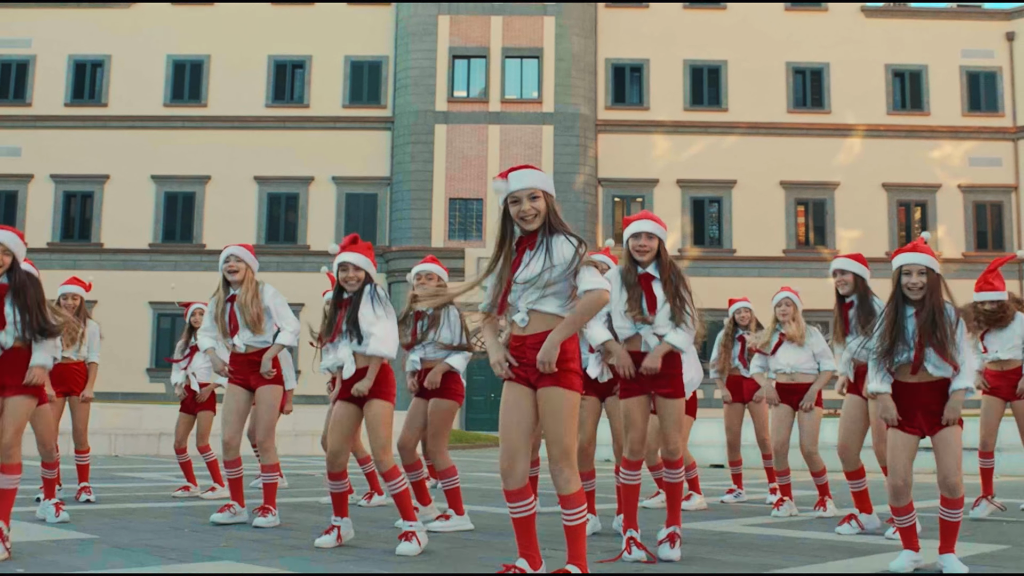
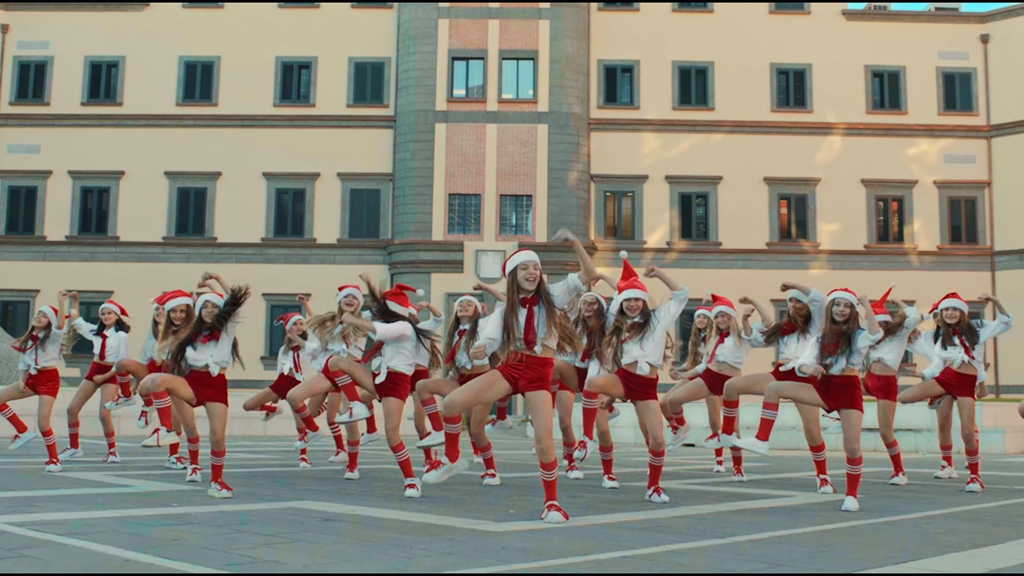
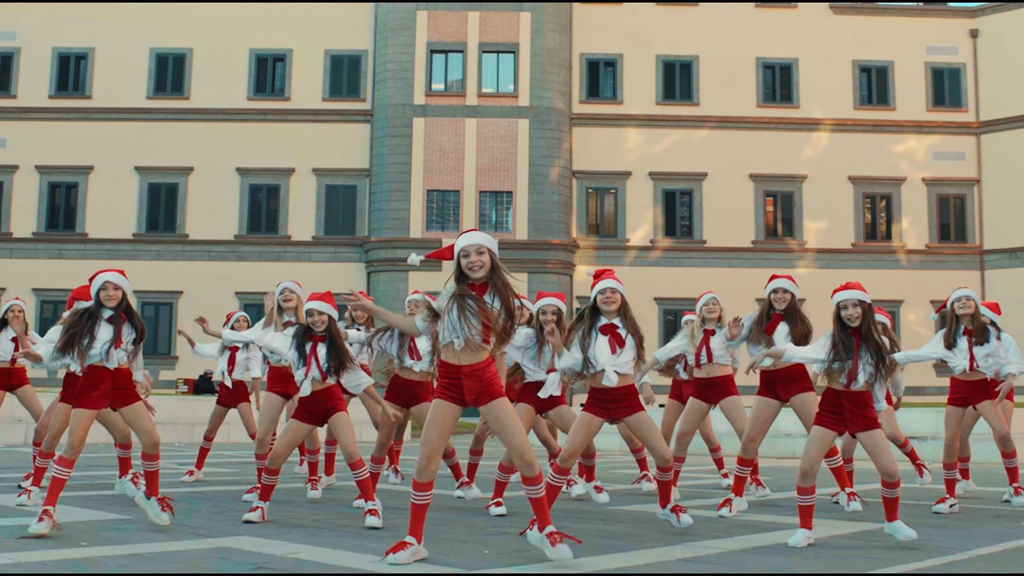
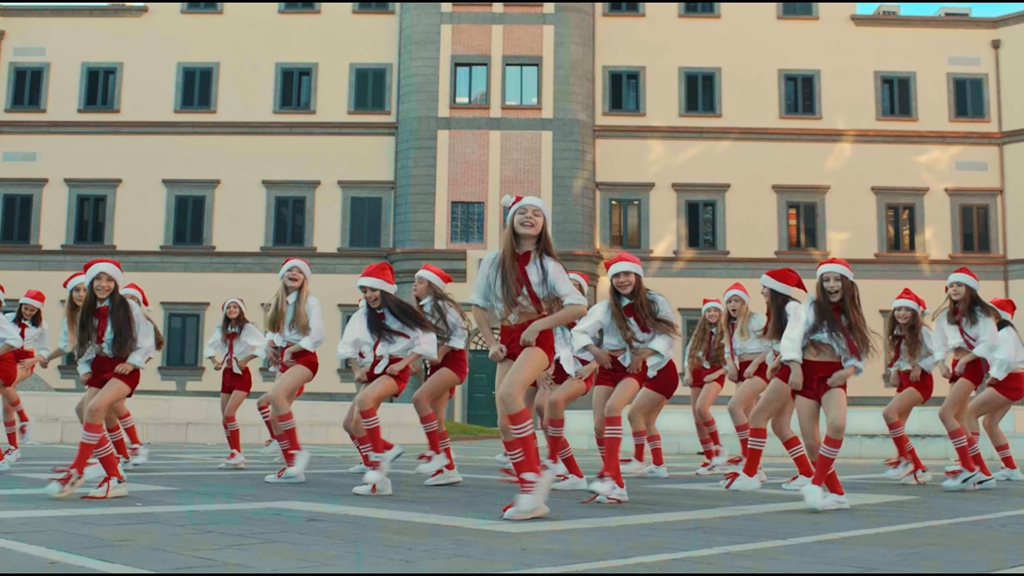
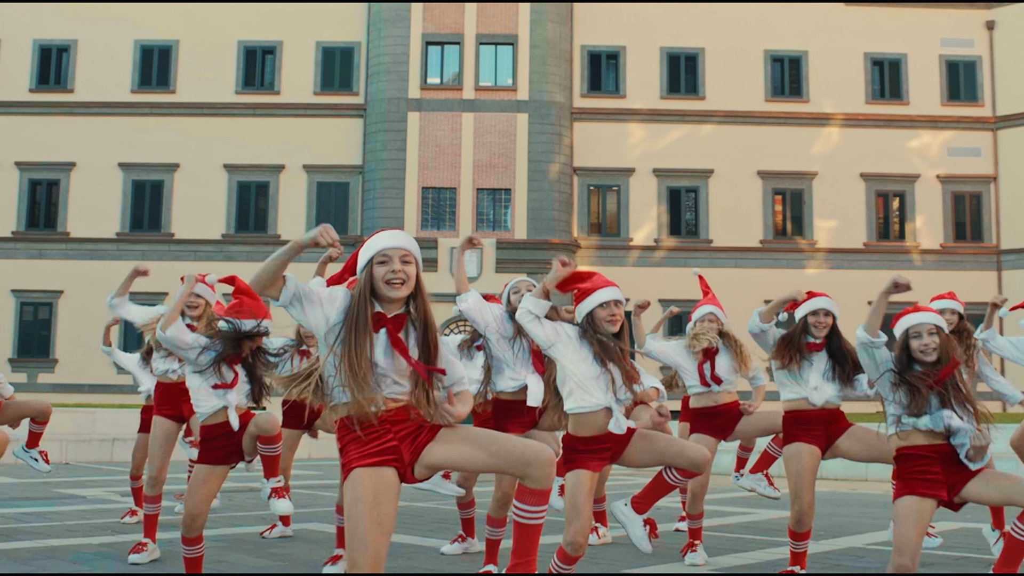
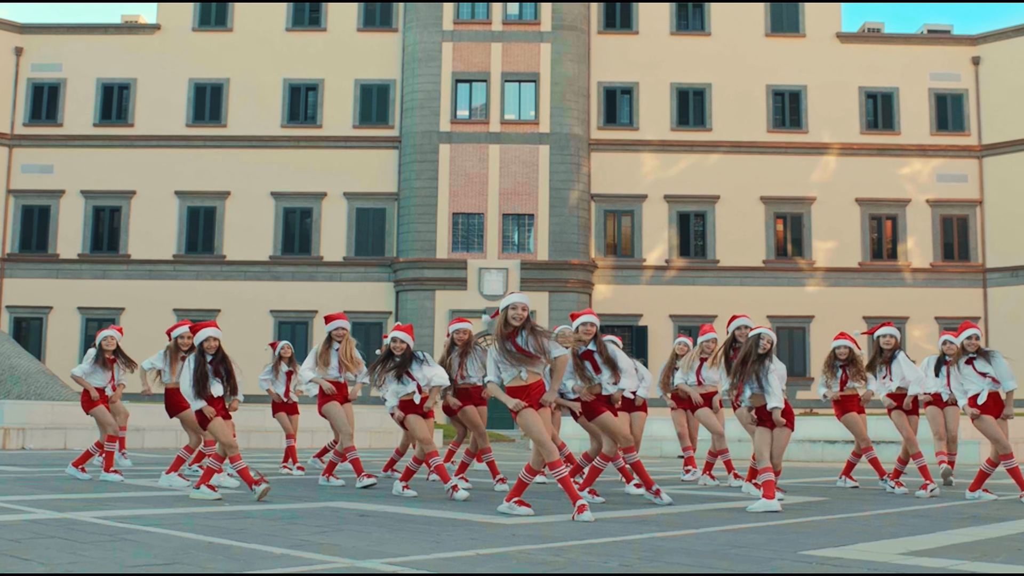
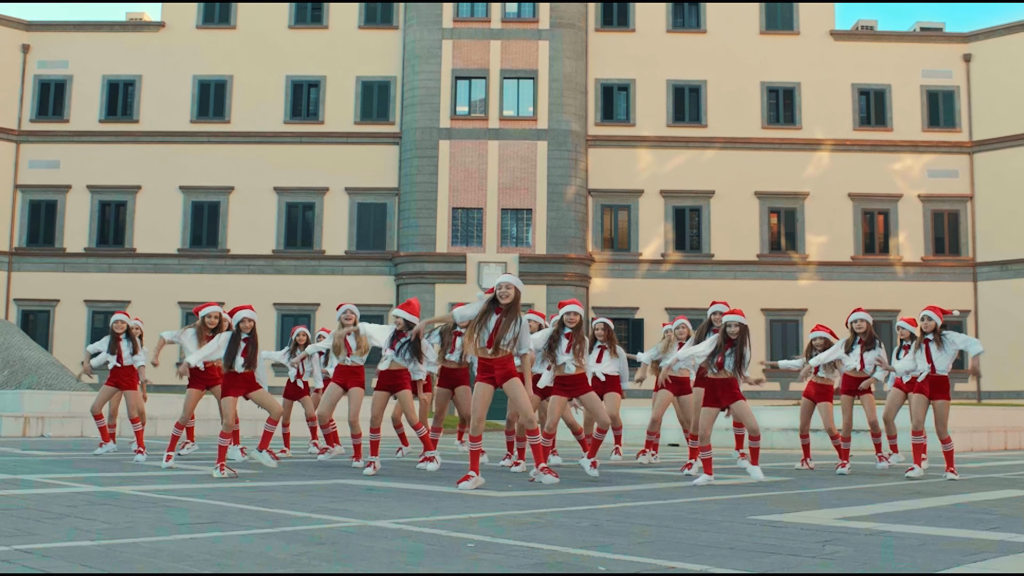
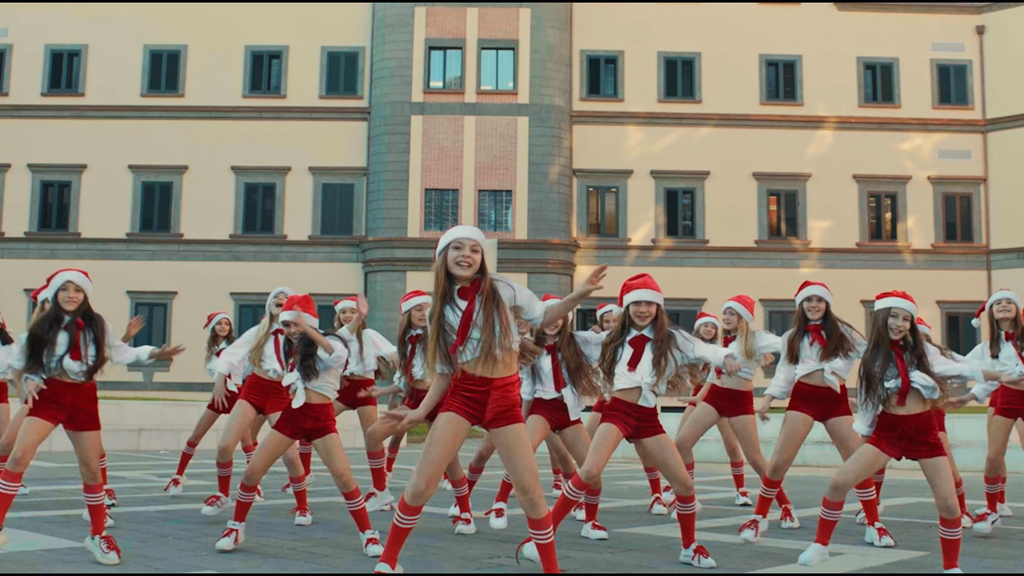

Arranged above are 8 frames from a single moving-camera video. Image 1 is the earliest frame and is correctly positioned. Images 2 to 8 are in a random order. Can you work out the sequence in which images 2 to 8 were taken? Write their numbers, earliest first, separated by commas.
4, 6, 7, 2, 3, 8, 5
